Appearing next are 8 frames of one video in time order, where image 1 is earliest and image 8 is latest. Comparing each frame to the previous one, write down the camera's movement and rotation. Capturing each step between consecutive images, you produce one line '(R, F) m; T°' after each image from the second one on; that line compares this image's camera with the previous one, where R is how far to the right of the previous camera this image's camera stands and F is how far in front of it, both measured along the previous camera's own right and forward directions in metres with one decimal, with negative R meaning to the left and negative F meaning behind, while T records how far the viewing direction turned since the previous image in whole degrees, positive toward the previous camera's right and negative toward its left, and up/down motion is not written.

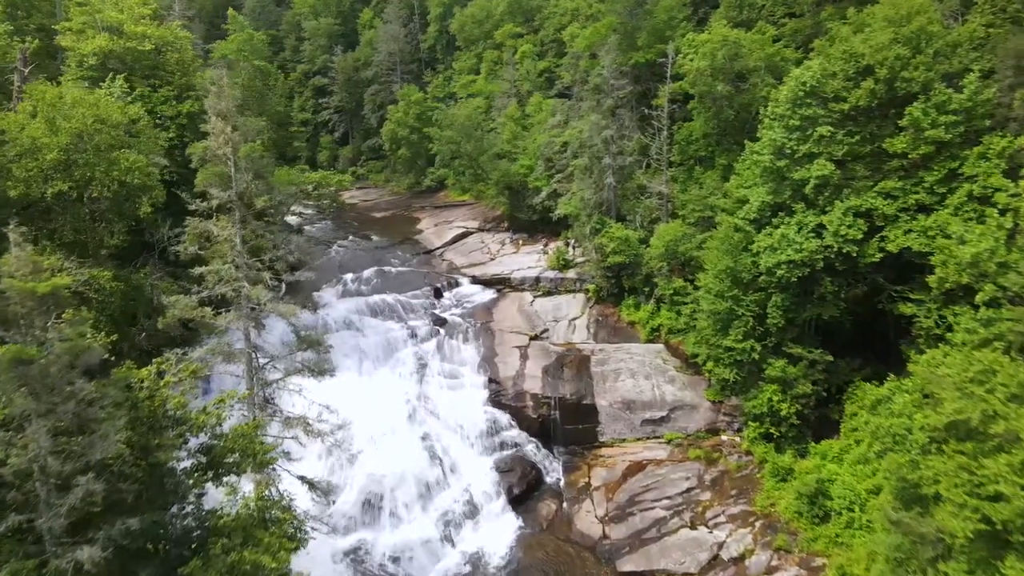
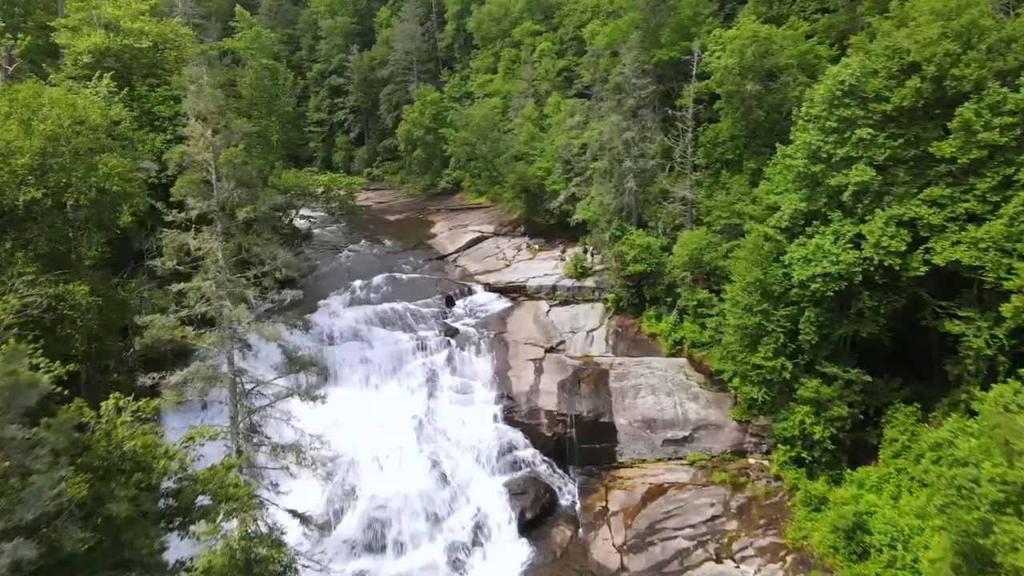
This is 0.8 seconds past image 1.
(+0.1, +1.1) m; -2°
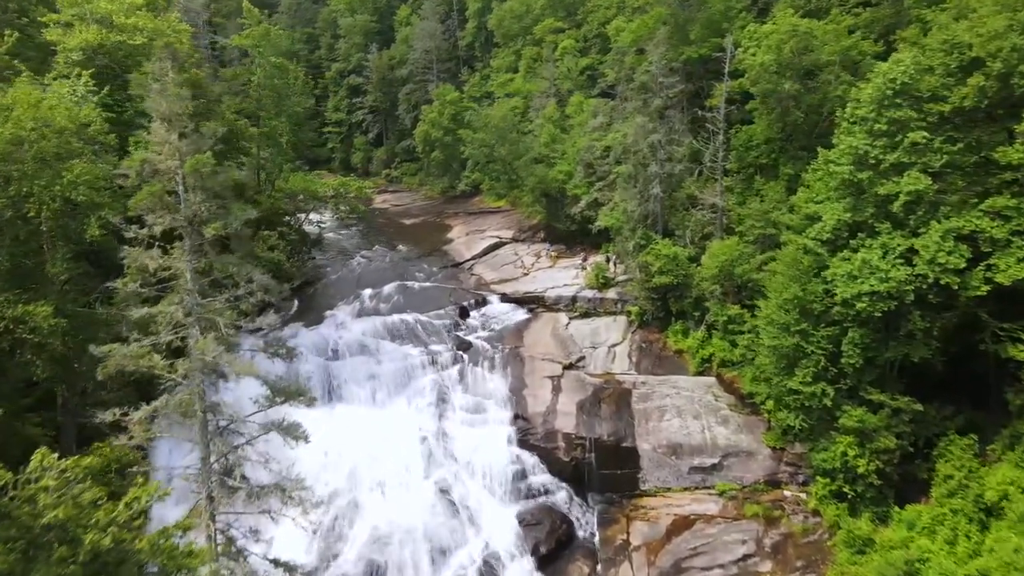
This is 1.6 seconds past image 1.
(+0.2, +1.3) m; -2°
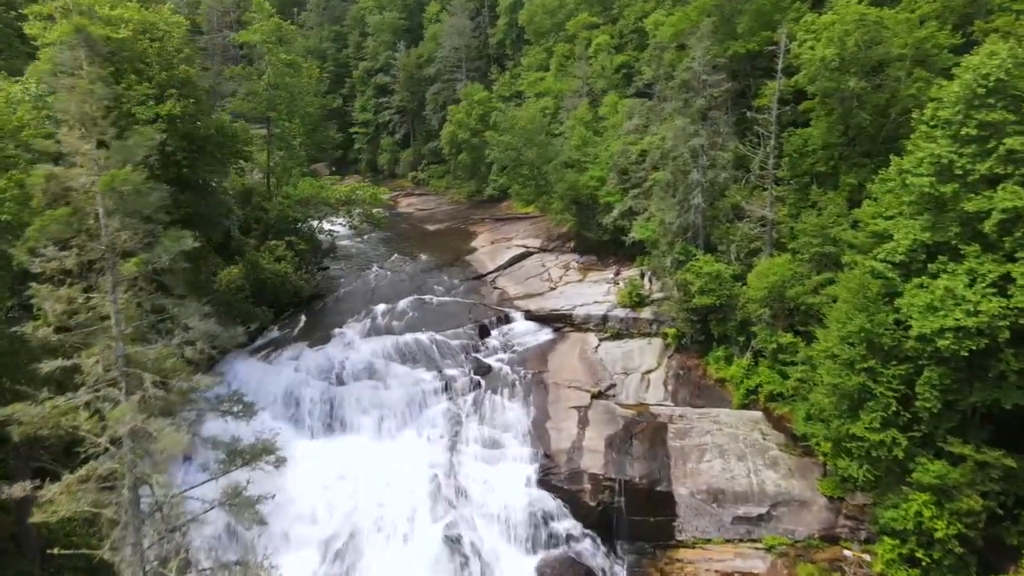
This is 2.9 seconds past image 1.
(+0.3, +2.0) m; -3°
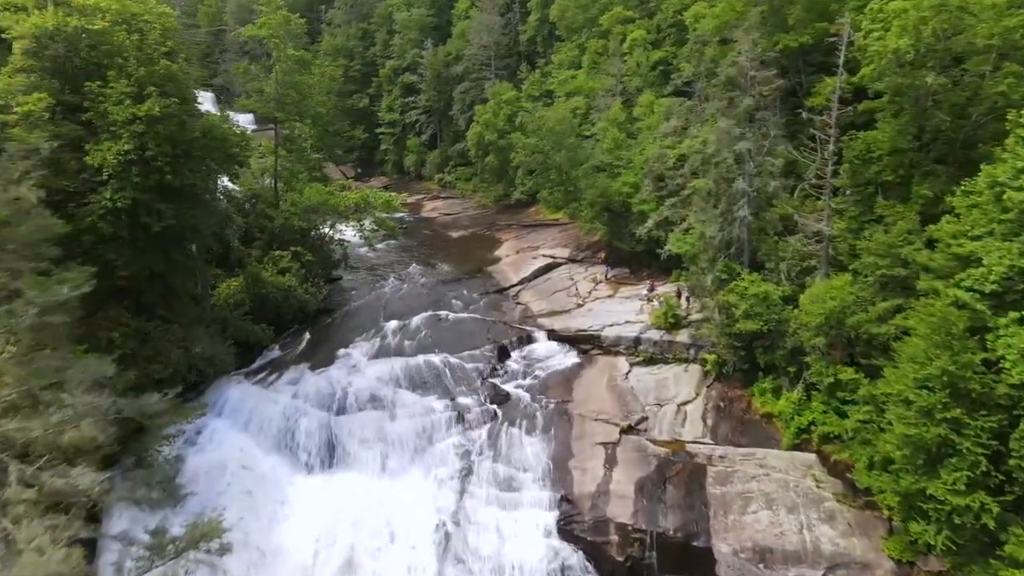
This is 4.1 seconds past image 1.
(+0.3, +1.9) m; -3°
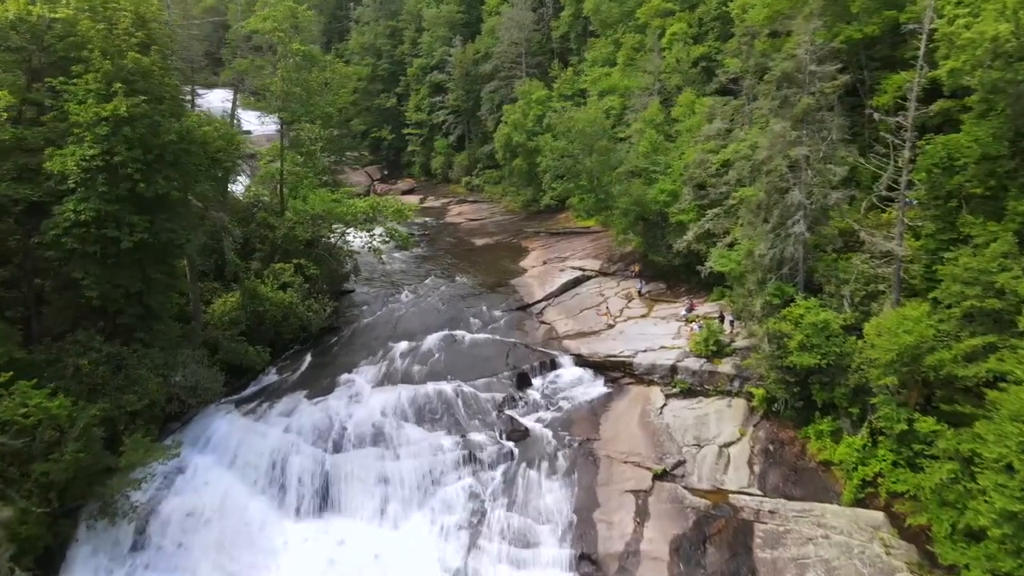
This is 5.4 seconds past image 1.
(+0.3, +2.0) m; -3°
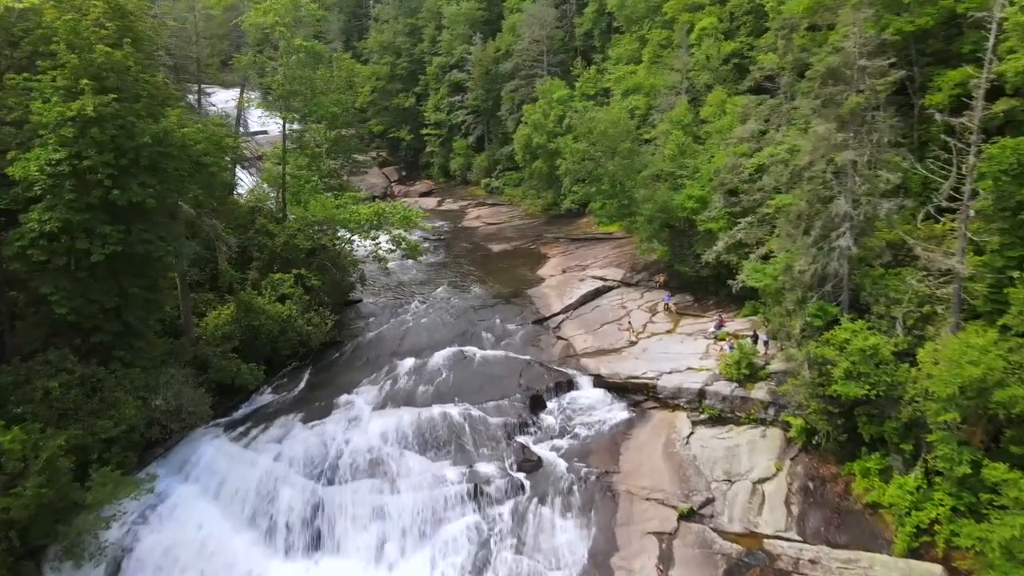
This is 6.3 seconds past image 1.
(+0.2, +1.4) m; -2°
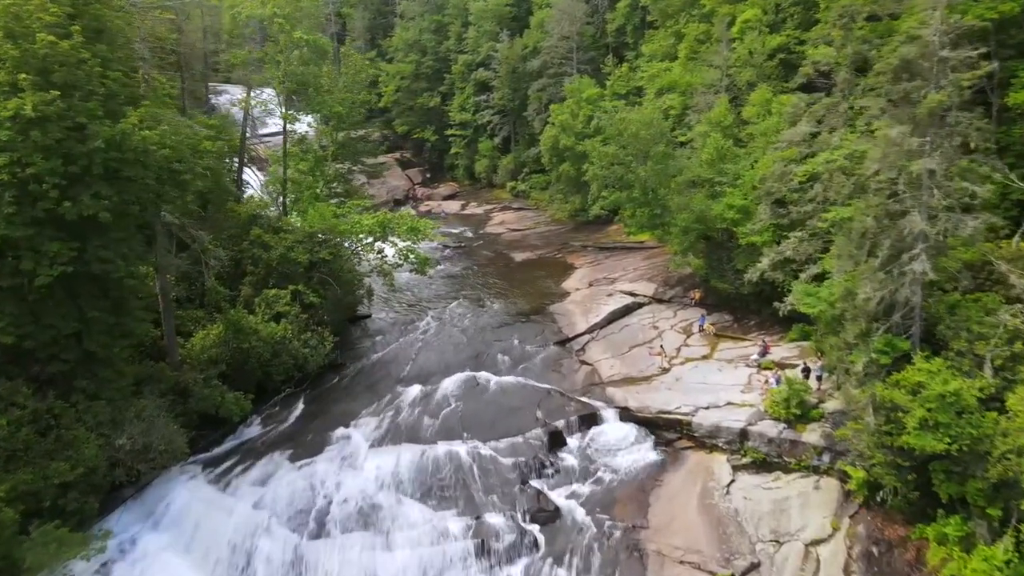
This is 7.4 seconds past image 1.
(+0.3, +1.8) m; -2°
